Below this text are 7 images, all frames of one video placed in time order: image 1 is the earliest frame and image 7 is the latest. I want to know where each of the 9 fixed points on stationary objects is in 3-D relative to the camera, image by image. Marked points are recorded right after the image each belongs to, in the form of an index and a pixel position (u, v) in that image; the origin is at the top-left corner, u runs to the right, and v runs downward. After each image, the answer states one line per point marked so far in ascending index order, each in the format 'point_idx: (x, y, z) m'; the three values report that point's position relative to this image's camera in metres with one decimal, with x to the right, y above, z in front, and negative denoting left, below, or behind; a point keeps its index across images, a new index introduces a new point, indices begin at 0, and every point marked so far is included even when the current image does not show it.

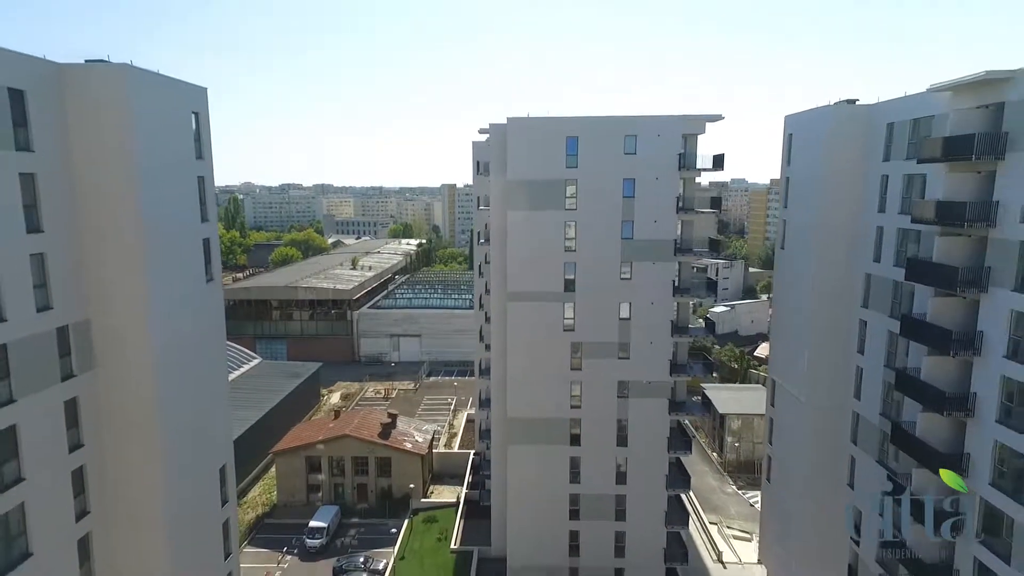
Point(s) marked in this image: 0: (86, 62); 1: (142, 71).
0: (-12.9, +6.9, +17.6) m
1: (-11.6, +6.9, +18.3) m
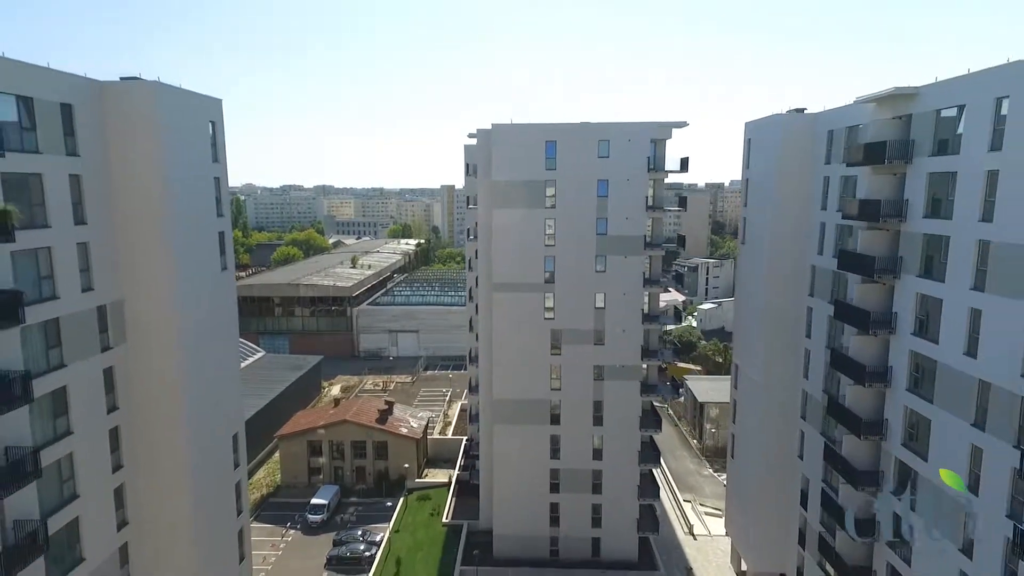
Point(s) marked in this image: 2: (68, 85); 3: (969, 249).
0: (-13.9, +7.5, +20.8) m
1: (-12.6, +7.5, +21.5) m
2: (-14.7, +6.7, +19.2) m
3: (+15.1, +1.3, +19.3) m
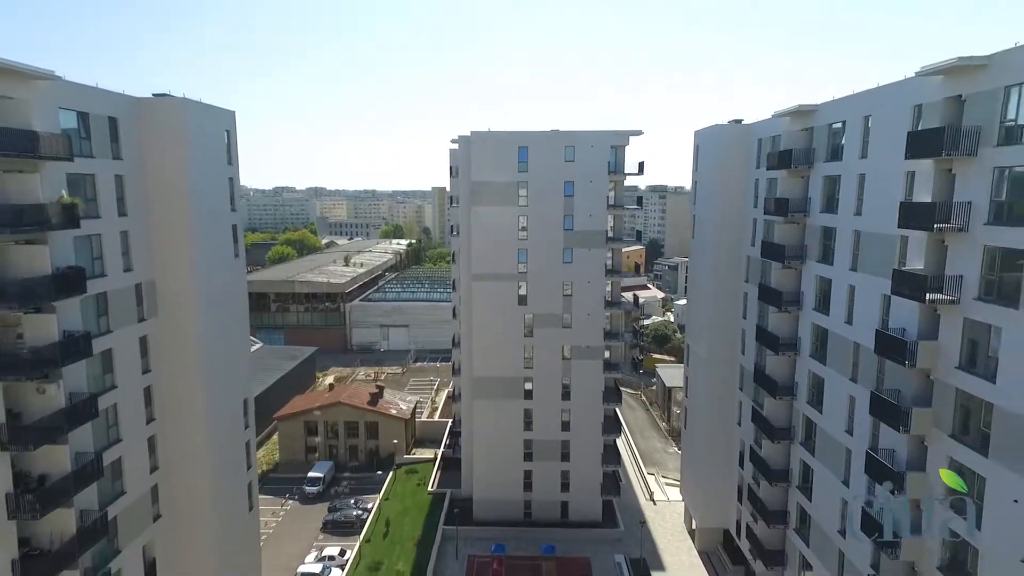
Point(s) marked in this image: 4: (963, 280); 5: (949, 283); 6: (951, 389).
0: (-15.3, +8.3, +25.1) m
1: (-14.0, +8.3, +25.8) m
2: (-16.1, +7.5, +23.6) m
3: (+13.8, +2.1, +24.0) m
4: (+13.7, +0.3, +17.7) m
5: (+13.6, +0.2, +18.3) m
6: (+13.7, -3.2, +18.4) m
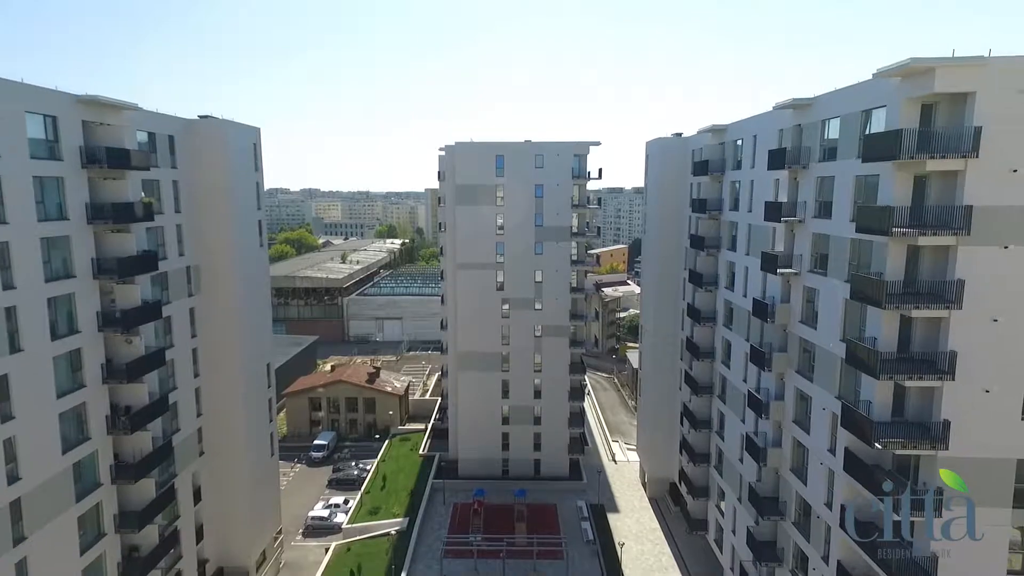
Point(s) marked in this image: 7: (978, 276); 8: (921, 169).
0: (-16.8, +9.3, +31.9) m
1: (-15.6, +9.3, +32.6) m
2: (-17.6, +8.5, +30.3) m
3: (+12.2, +3.2, +31.1) m
4: (+12.2, +1.3, +24.8) m
5: (+12.1, +1.2, +25.3) m
6: (+12.2, -2.1, +25.4) m
7: (+14.1, +0.4, +17.8) m
8: (+12.8, +3.7, +18.2) m
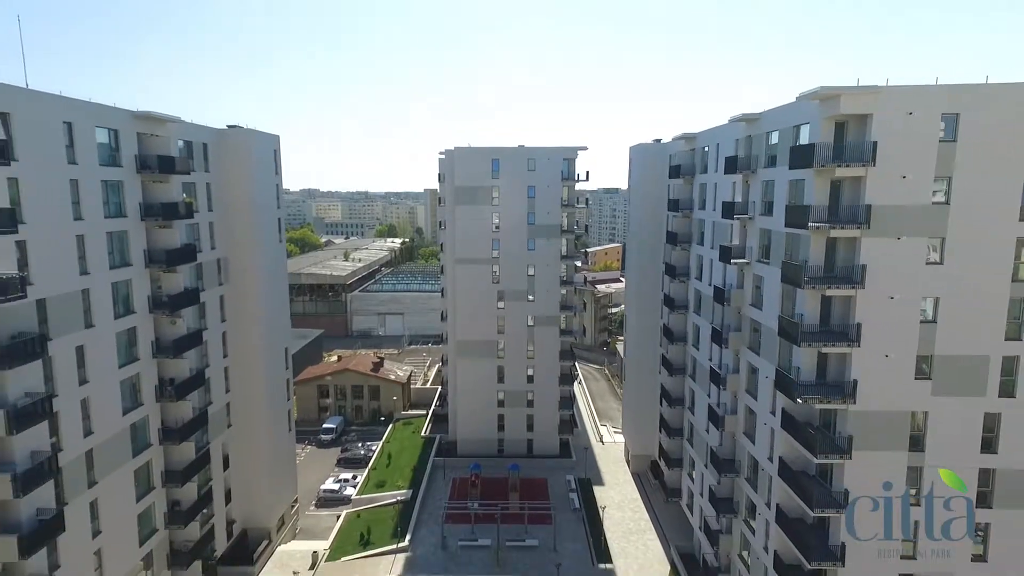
0: (-17.3, +9.9, +36.0) m
1: (-16.0, +9.9, +36.8) m
2: (-18.1, +9.1, +34.5) m
3: (+11.8, +3.8, +35.3) m
4: (+11.8, +1.9, +29.0) m
5: (+11.7, +1.8, +29.6) m
6: (+11.8, -1.5, +29.7) m
7: (+13.7, +1.0, +22.1) m
8: (+12.4, +4.3, +22.4) m
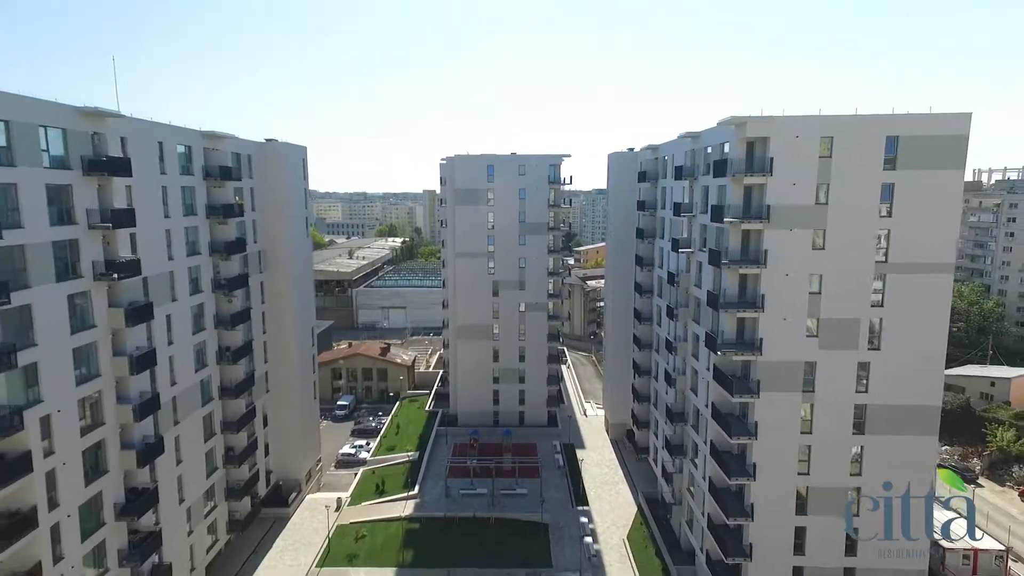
0: (-17.9, +10.8, +43.2) m
1: (-16.6, +10.8, +44.0) m
2: (-18.7, +10.1, +41.7) m
3: (+11.2, +4.8, +42.6) m
4: (+11.2, +2.9, +36.3) m
5: (+11.1, +2.8, +36.9) m
6: (+11.2, -0.5, +37.0) m
7: (+13.2, +2.0, +29.4) m
8: (+11.8, +5.3, +29.8) m
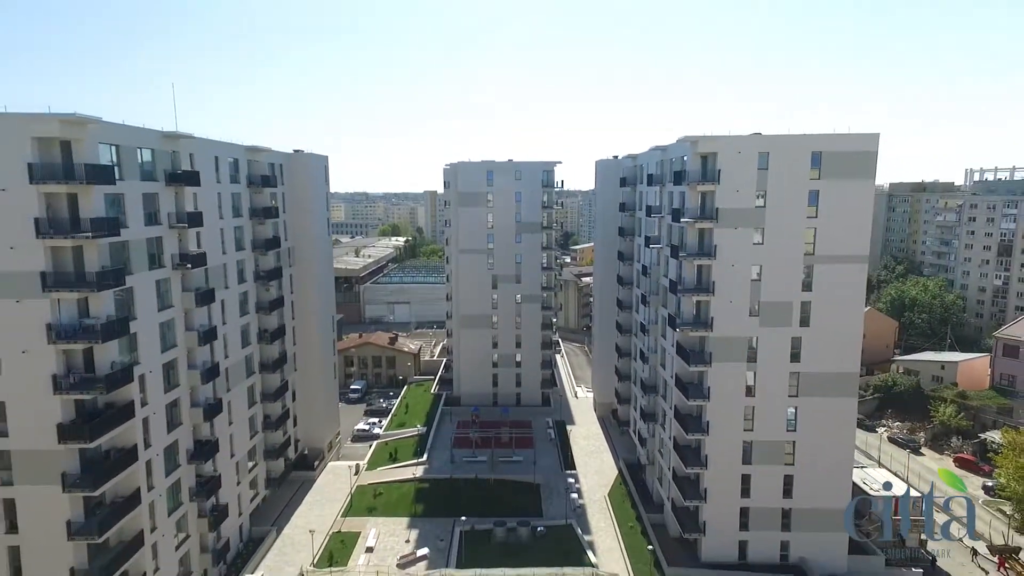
0: (-18.2, +11.5, +49.7) m
1: (-16.9, +11.5, +50.5) m
2: (-19.0, +10.8, +48.2) m
3: (+10.9, +5.5, +49.1) m
4: (+10.9, +3.7, +42.8) m
5: (+10.9, +3.6, +43.4) m
6: (+11.0, +0.2, +43.5) m
7: (+12.9, +2.7, +35.9) m
8: (+11.5, +6.1, +36.3) m
